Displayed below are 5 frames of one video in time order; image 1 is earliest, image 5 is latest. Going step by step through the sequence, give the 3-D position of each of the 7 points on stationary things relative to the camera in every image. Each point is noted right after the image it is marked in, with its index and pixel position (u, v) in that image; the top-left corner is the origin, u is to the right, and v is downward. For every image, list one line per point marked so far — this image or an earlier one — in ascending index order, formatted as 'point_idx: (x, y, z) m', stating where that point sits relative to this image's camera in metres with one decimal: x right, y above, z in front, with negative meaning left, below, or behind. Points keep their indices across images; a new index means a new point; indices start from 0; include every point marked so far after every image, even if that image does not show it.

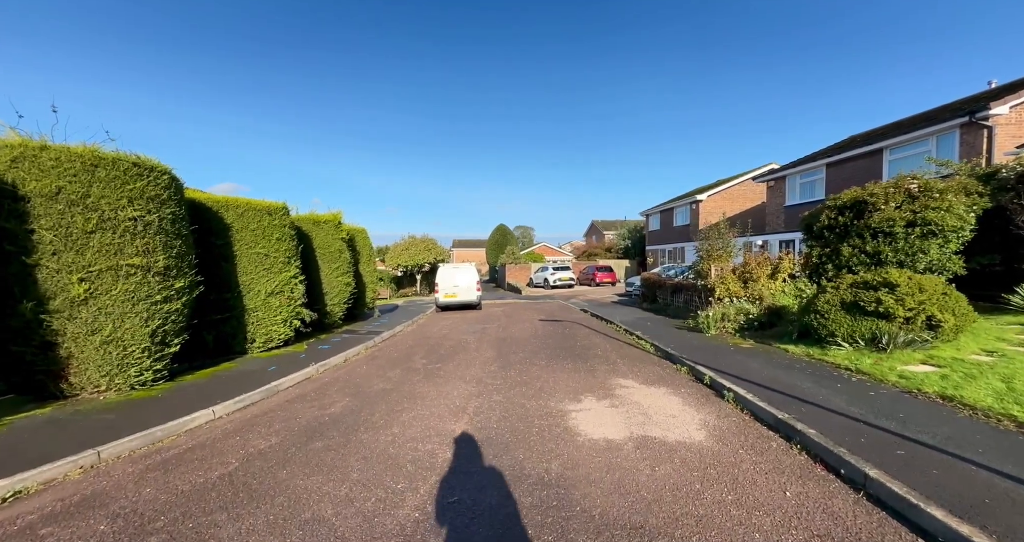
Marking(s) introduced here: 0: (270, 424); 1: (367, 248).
0: (-2.8, -1.8, +4.6) m
1: (-5.0, +0.8, +13.7) m
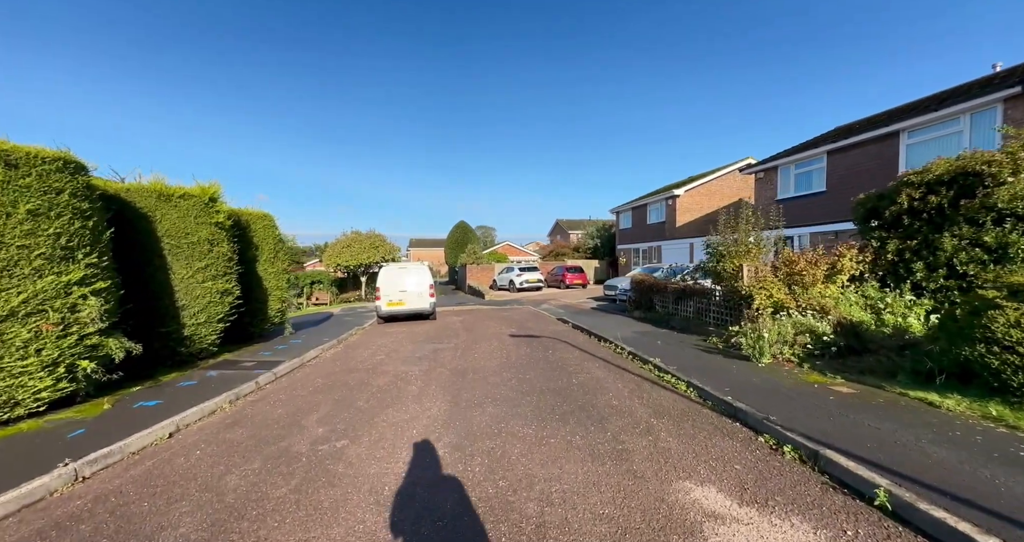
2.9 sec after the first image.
0: (-2.9, -1.8, +1.0) m
1: (-6.0, +0.8, +9.9) m
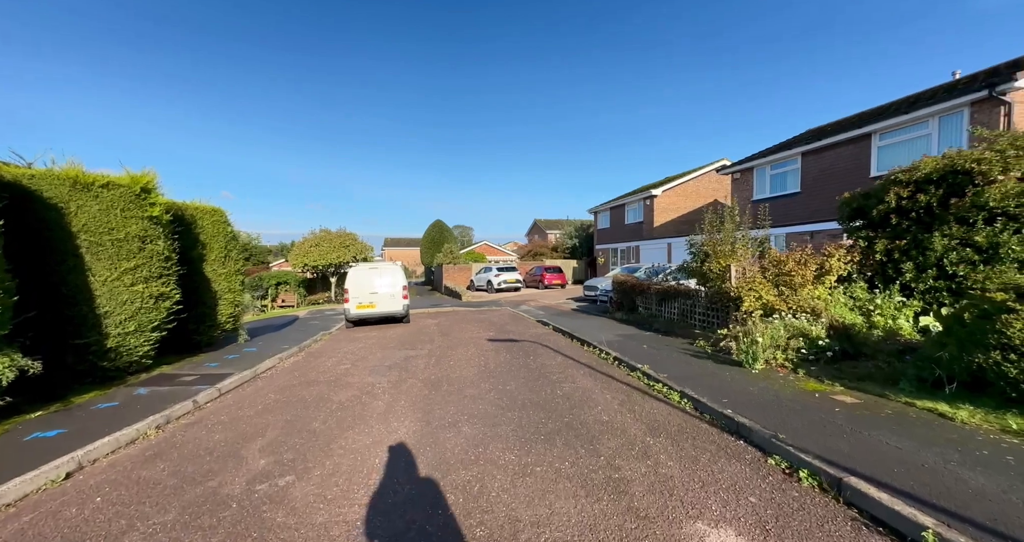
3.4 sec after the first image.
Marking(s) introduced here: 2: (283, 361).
0: (-2.9, -1.8, +0.3) m
1: (-6.5, +0.8, +9.0) m
2: (-4.8, -1.9, +8.4) m
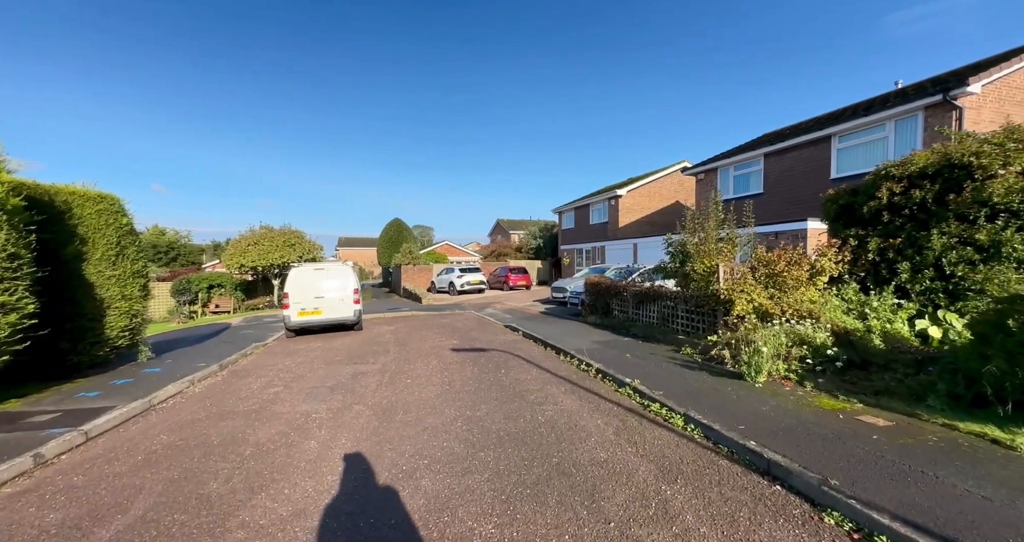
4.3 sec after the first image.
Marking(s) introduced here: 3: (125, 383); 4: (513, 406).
0: (-2.7, -1.8, -1.0) m
1: (-7.2, +0.8, +7.2) m
2: (-5.4, -1.9, +6.8) m
3: (-6.6, -1.9, +6.8) m
4: (0.0, -1.8, +5.4) m
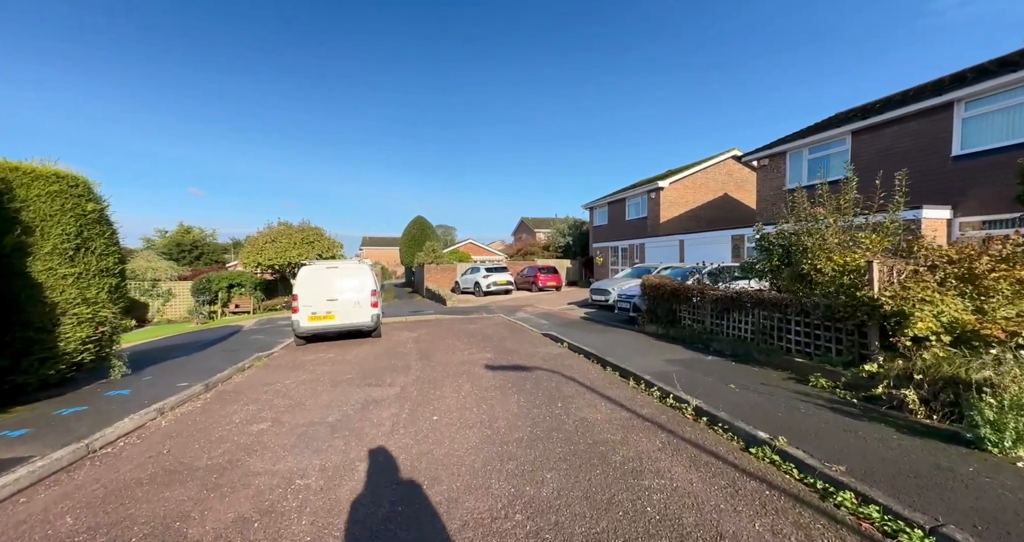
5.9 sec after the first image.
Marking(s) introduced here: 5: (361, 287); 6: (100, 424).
0: (-2.3, -1.8, -2.8) m
1: (-6.3, +0.8, +5.7) m
2: (-4.6, -1.9, +5.2) m
3: (-5.8, -1.9, +5.3) m
4: (+0.7, -1.8, +3.5) m
5: (-4.0, -0.4, +10.6) m
6: (-5.0, -1.8, +5.0) m
